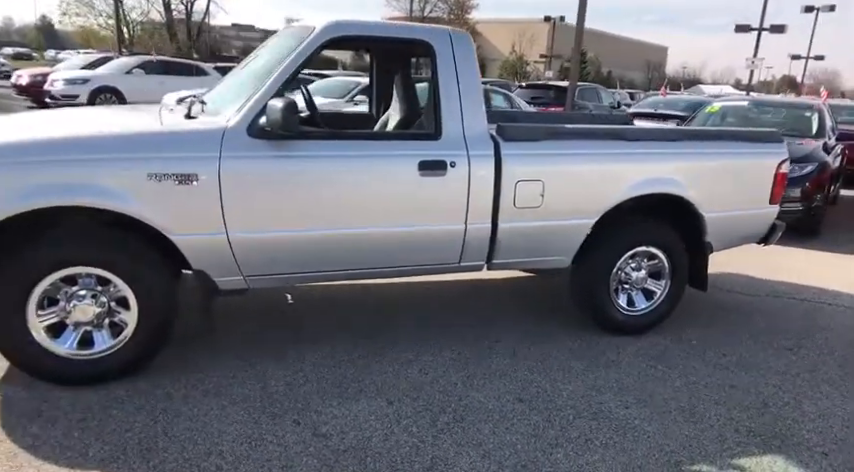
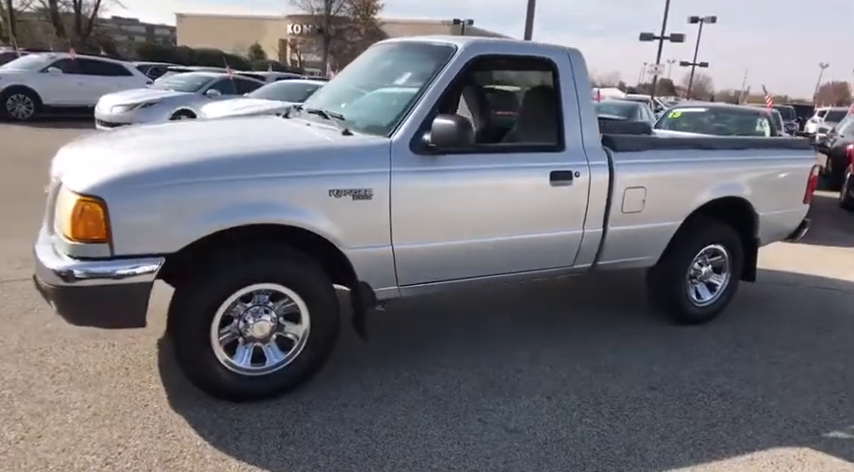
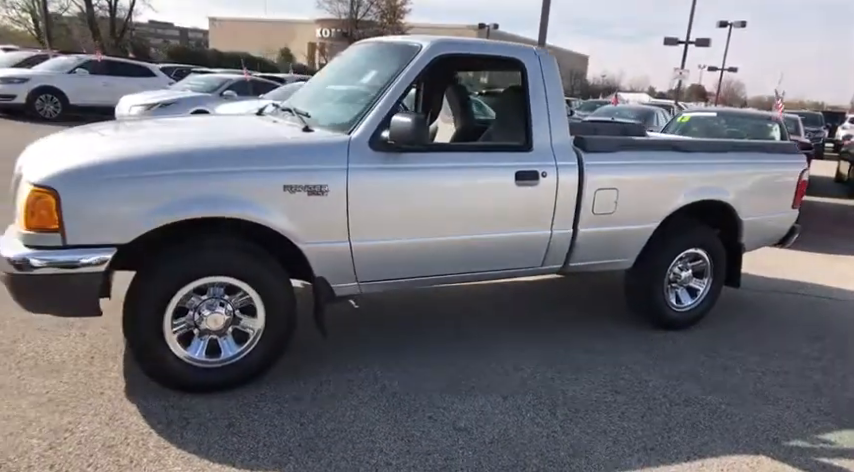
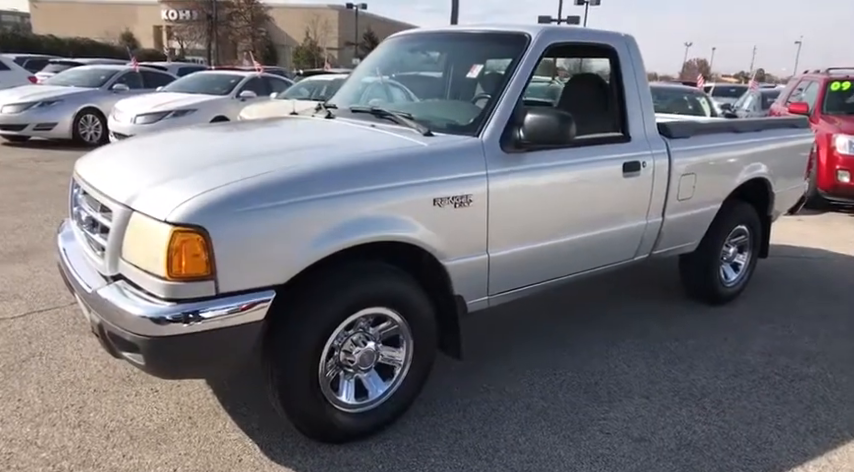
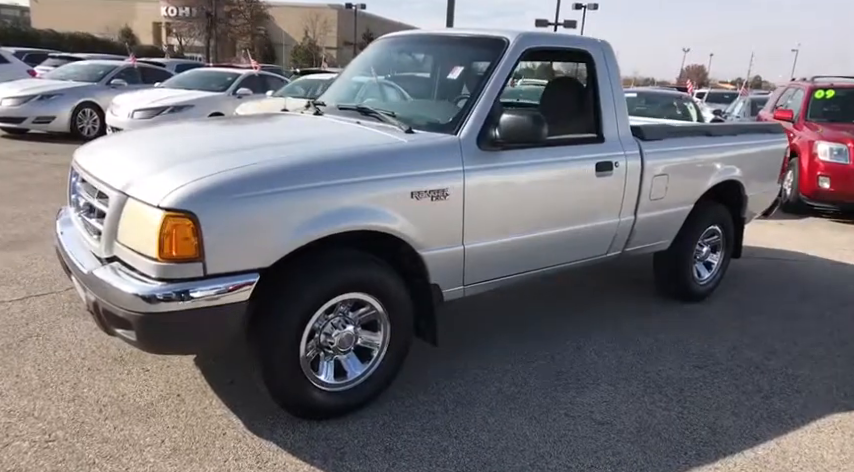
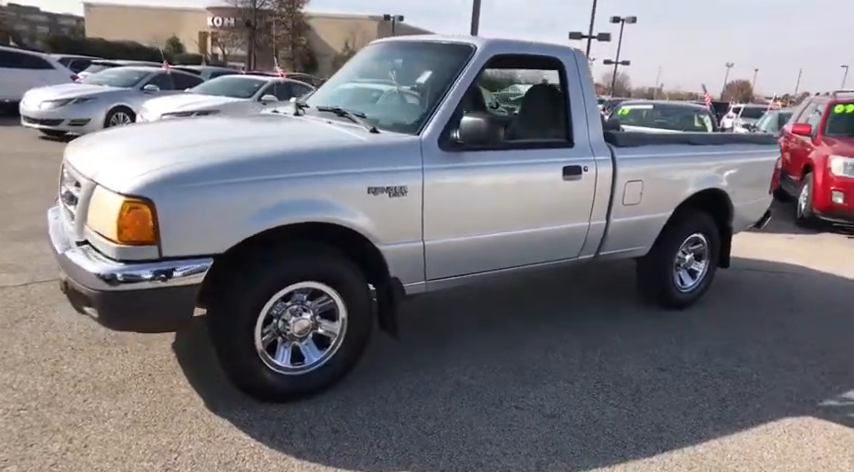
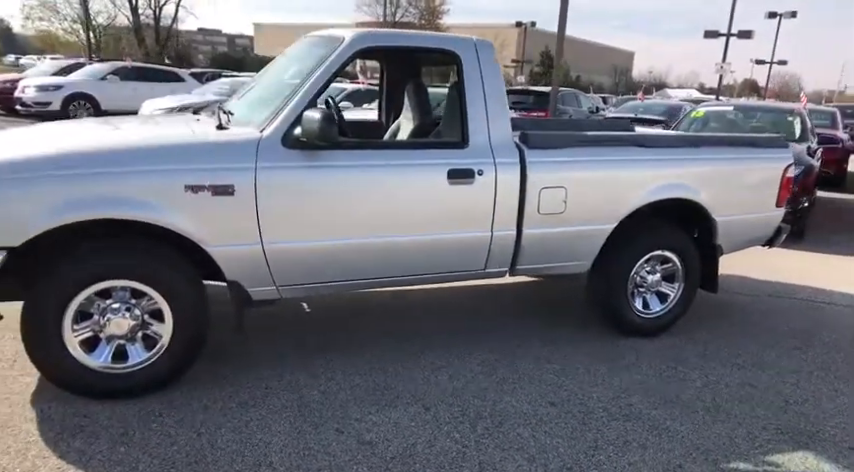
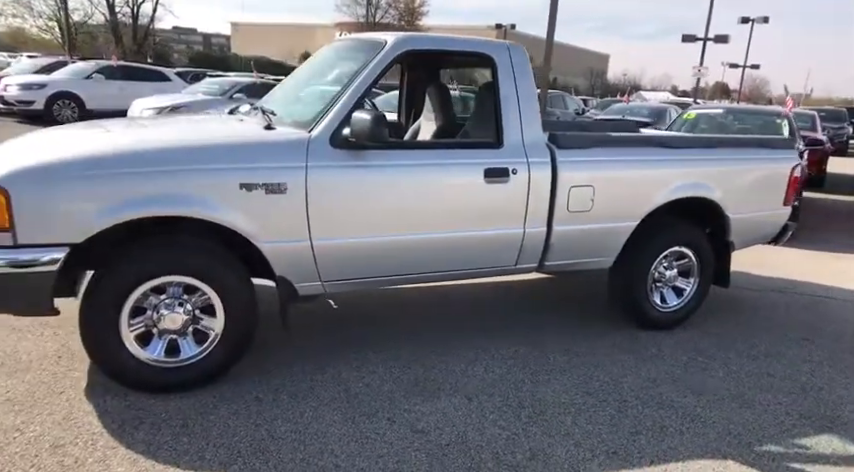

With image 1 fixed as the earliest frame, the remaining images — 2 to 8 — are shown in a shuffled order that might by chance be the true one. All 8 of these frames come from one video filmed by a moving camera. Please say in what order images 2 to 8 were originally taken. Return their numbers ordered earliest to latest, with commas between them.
7, 8, 3, 2, 6, 5, 4
